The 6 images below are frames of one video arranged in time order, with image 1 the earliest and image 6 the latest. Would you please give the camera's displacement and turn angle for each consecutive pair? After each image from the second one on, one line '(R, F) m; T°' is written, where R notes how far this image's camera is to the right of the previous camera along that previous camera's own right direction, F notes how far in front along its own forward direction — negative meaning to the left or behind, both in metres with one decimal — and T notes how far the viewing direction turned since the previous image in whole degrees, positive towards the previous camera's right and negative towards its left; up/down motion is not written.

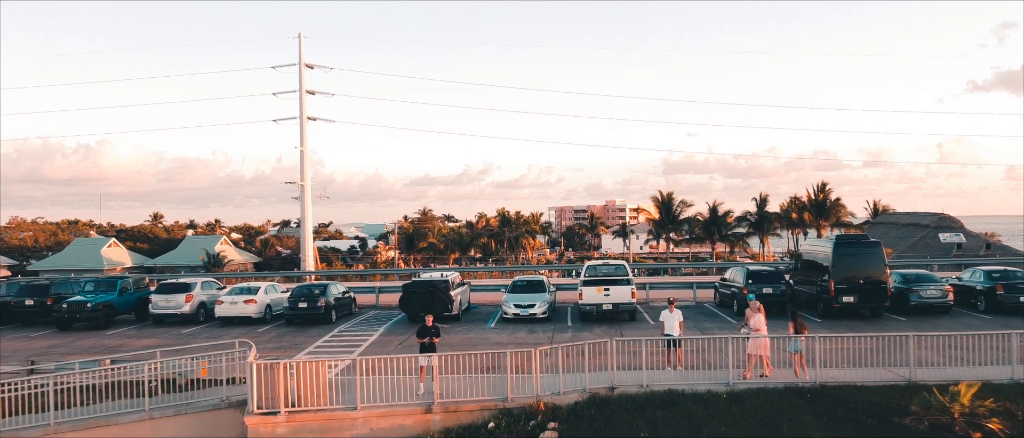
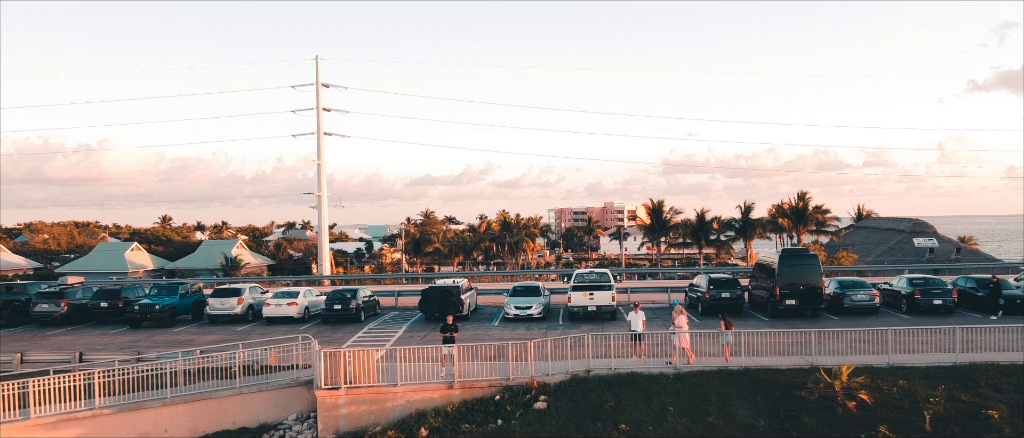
(0.0, -3.1) m; 0°
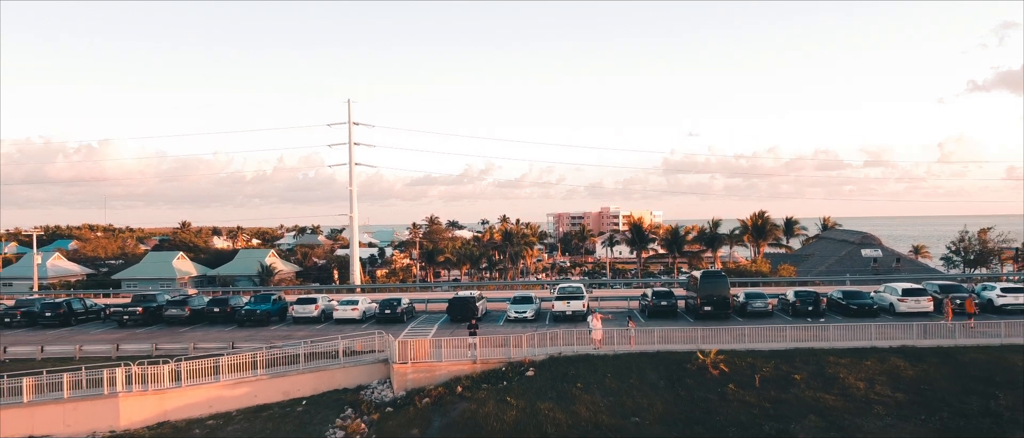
(0.0, -7.7) m; 0°
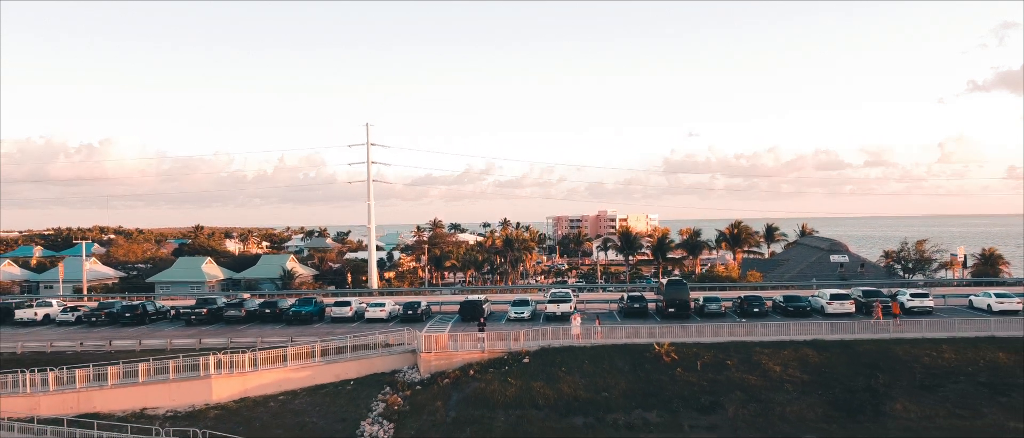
(0.0, -5.8) m; 0°
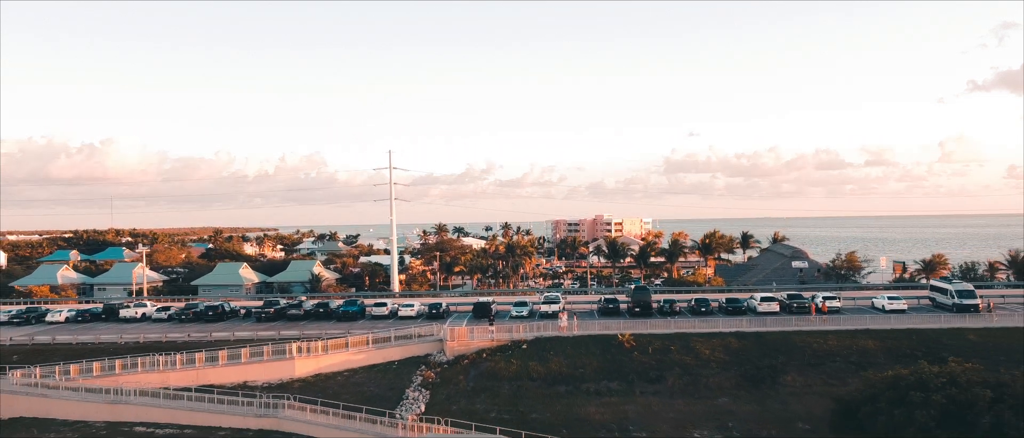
(0.0, -9.1) m; 0°
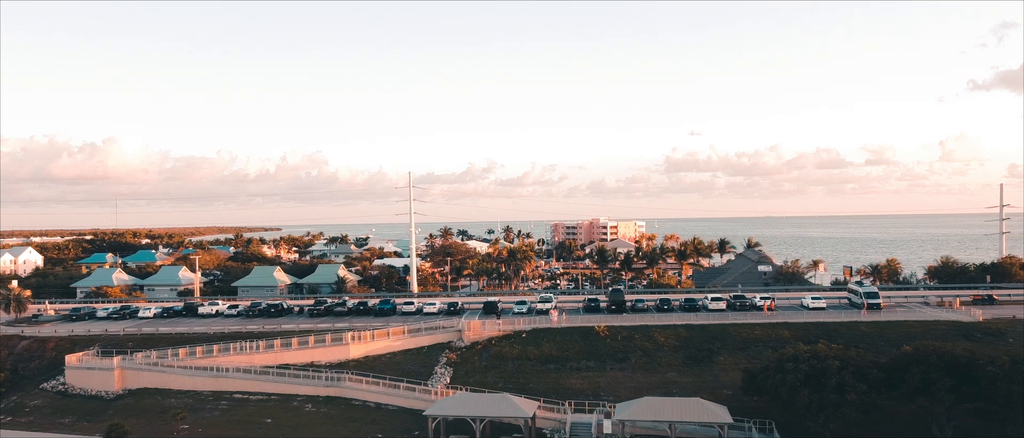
(-0.1, -10.7) m; 0°
